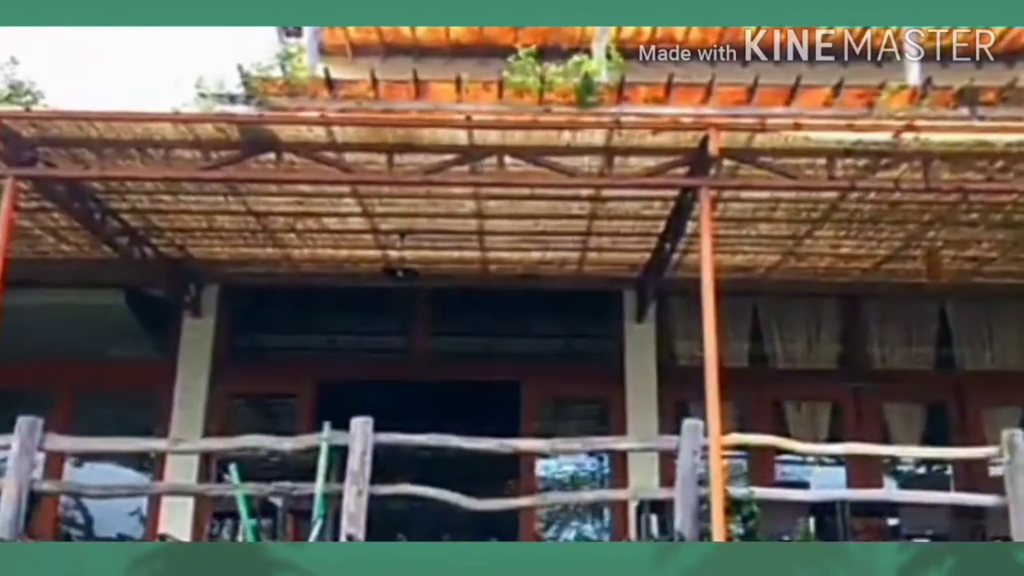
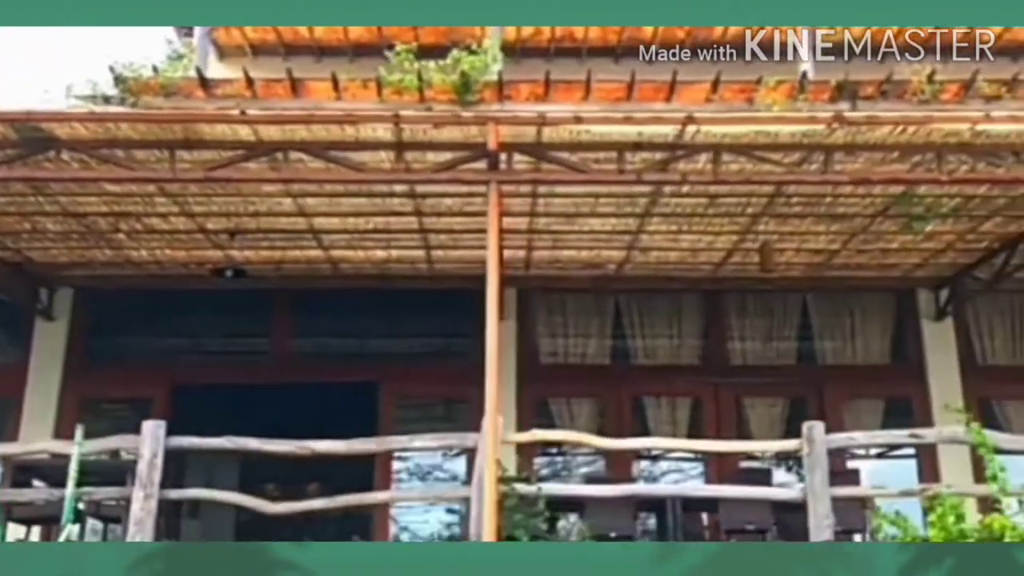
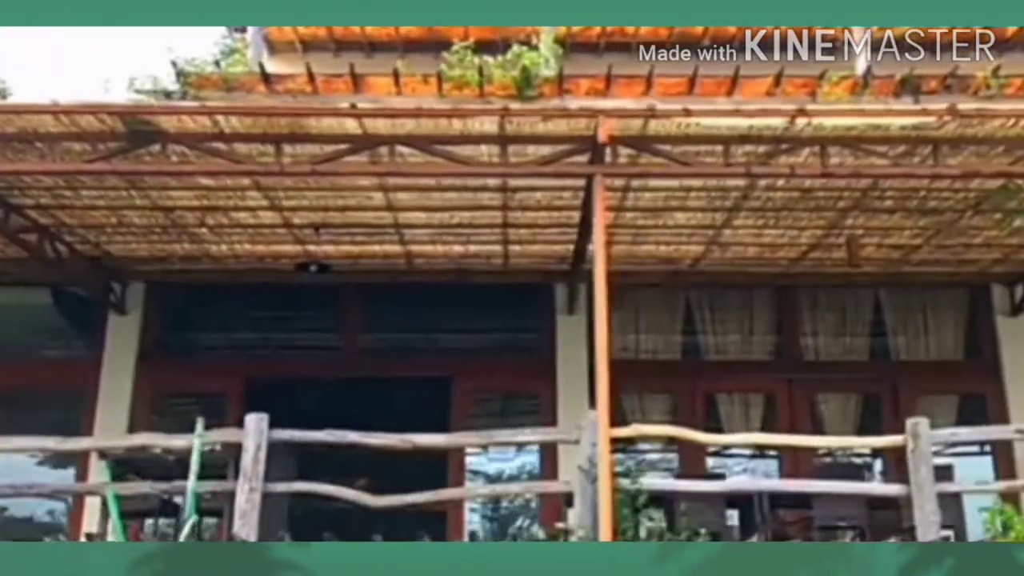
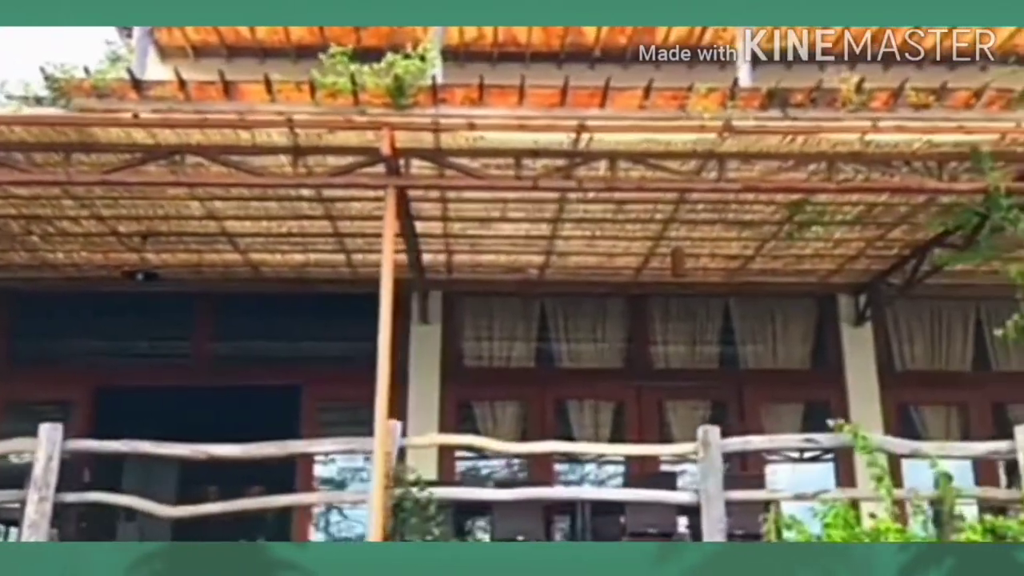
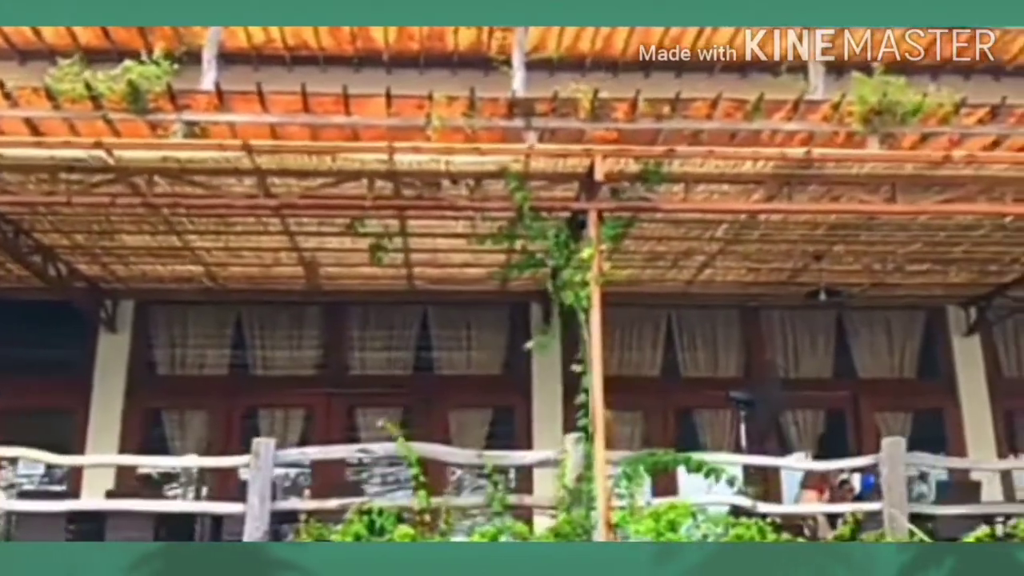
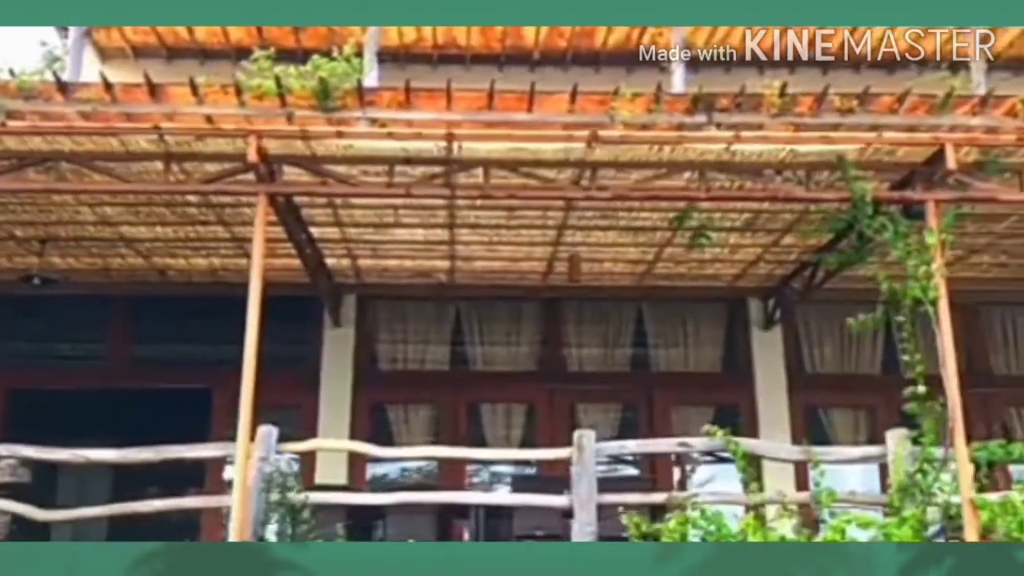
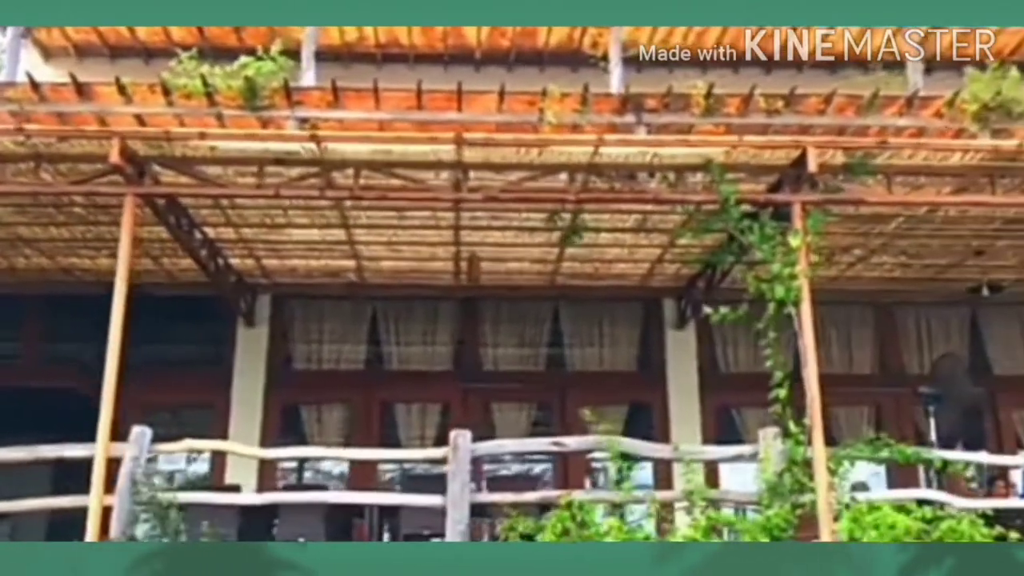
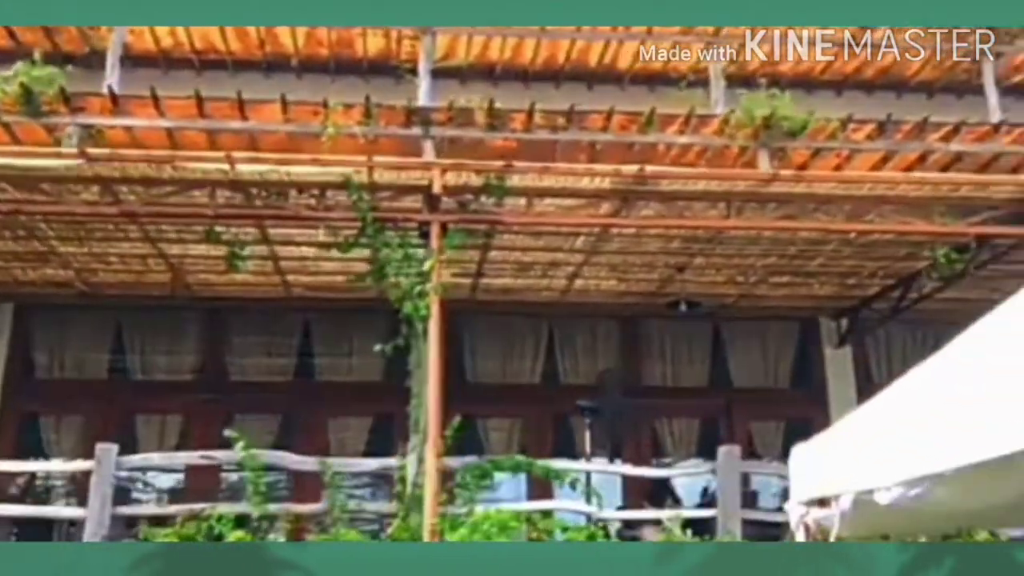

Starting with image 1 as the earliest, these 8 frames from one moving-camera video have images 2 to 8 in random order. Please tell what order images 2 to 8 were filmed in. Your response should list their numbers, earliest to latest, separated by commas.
3, 2, 4, 6, 7, 5, 8
